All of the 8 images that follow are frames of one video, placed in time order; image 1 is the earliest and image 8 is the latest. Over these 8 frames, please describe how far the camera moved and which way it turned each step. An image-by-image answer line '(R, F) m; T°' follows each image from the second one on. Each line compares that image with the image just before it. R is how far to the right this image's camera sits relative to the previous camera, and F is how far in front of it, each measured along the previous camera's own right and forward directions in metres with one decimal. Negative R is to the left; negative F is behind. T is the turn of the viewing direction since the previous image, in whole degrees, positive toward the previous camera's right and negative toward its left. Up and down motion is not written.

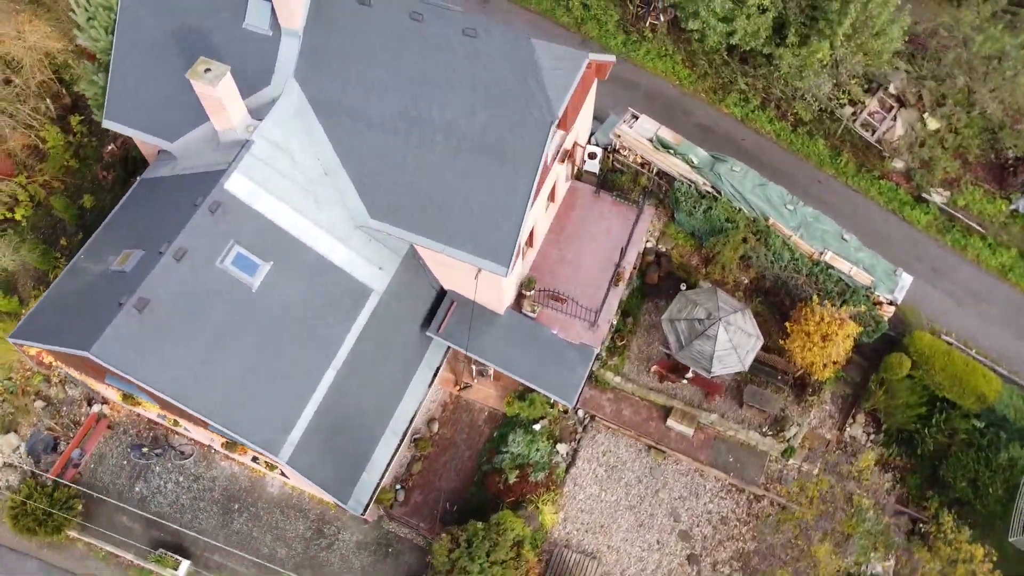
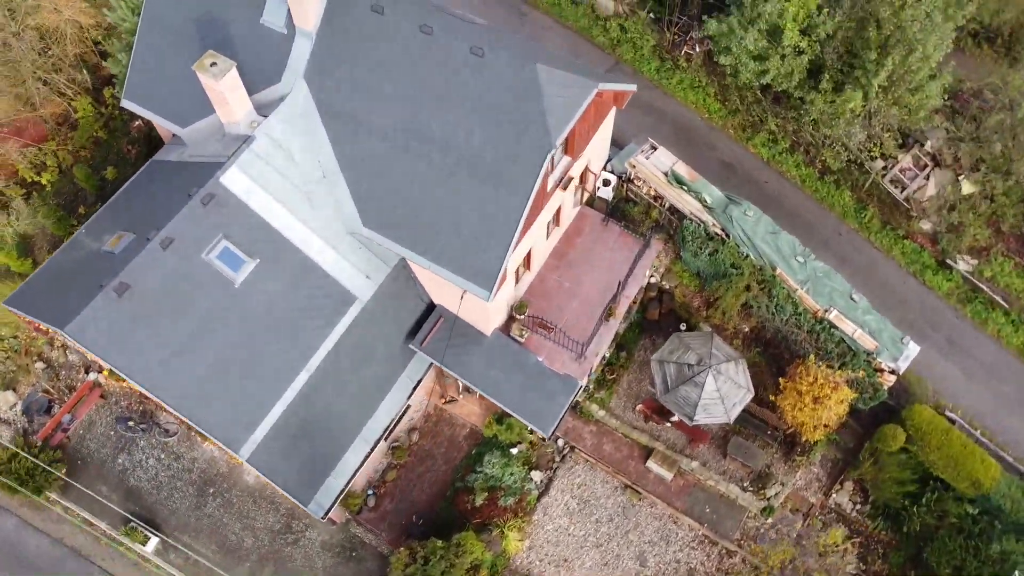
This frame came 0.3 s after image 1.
(+1.4, +0.3) m; -4°
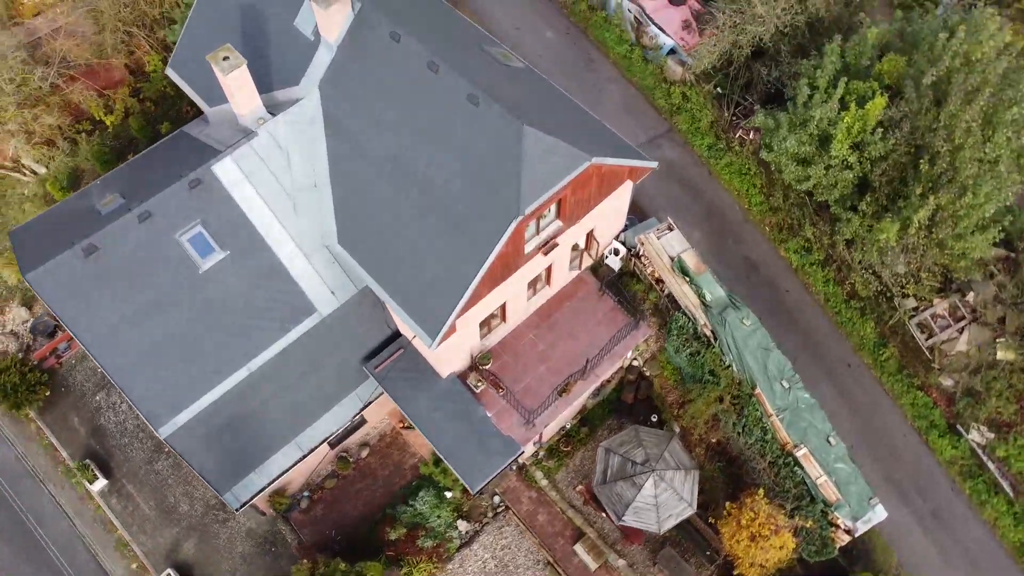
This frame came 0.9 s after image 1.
(+3.0, +0.6) m; -8°
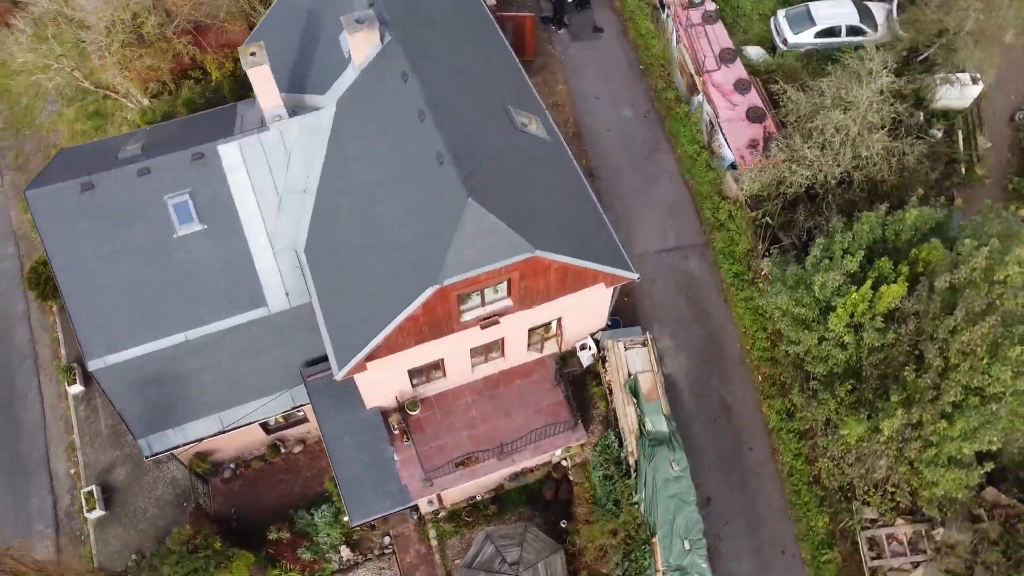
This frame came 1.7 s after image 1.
(+4.3, +0.6) m; -11°
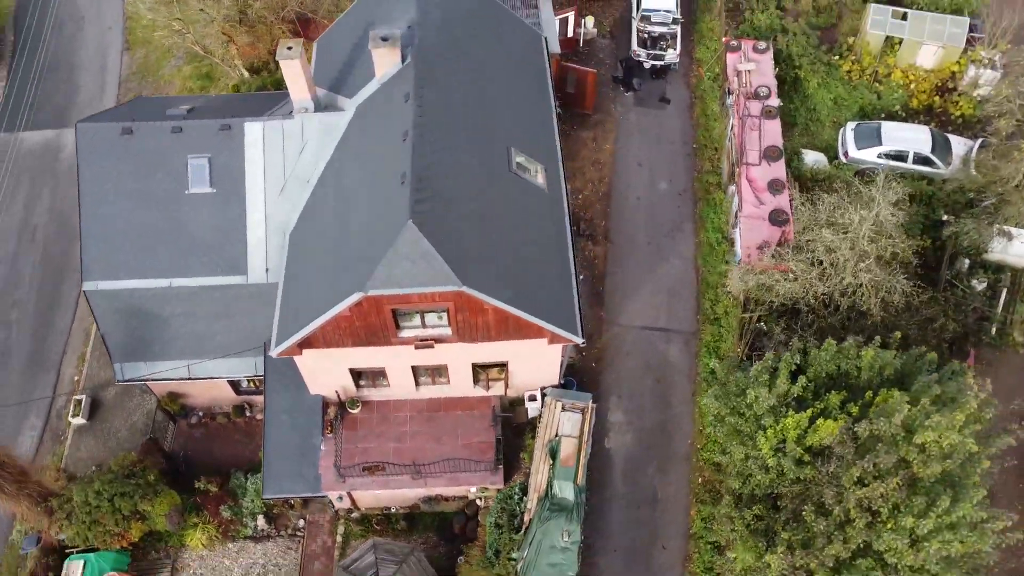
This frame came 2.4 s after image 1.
(+4.0, 0.0) m; -10°
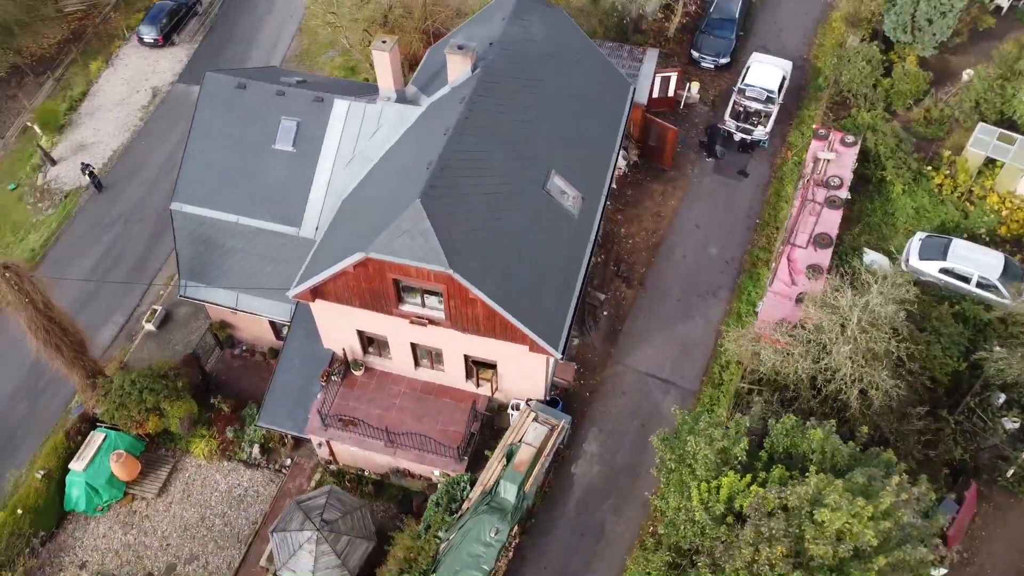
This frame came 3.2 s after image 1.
(+3.7, -0.8) m; -11°
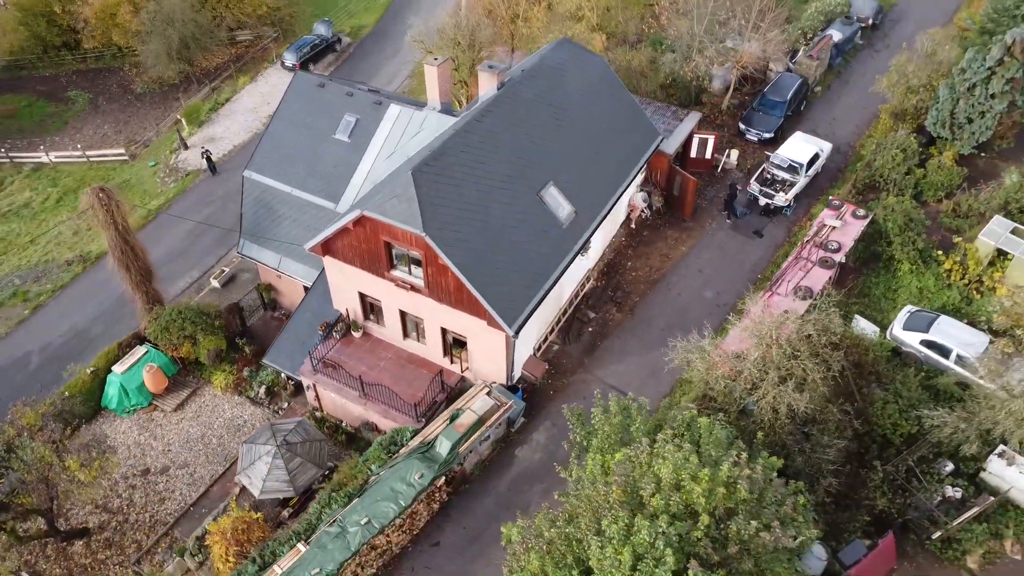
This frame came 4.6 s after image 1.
(+4.5, -1.7) m; -10°
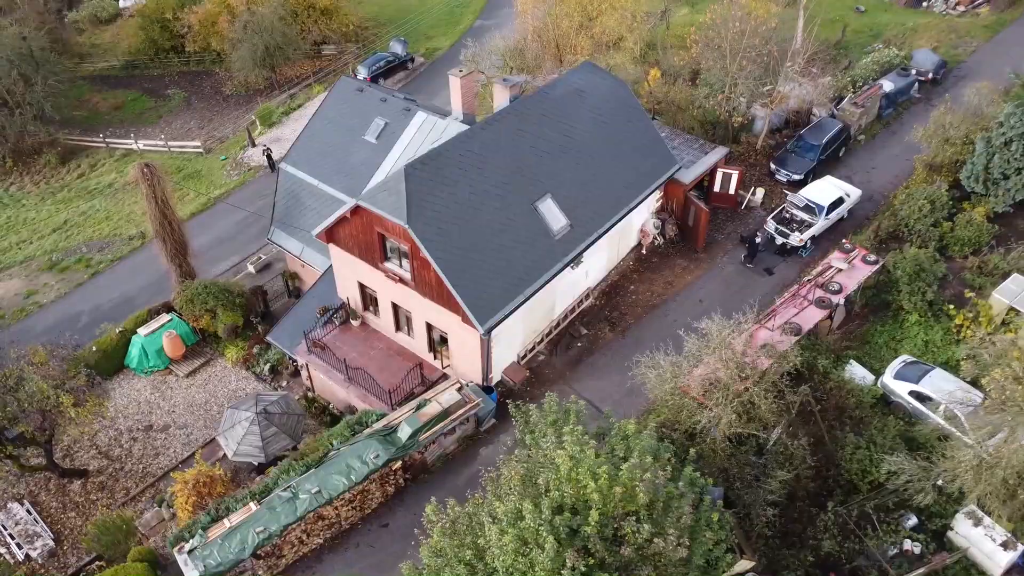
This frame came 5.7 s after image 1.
(+3.2, -0.4) m; -7°
